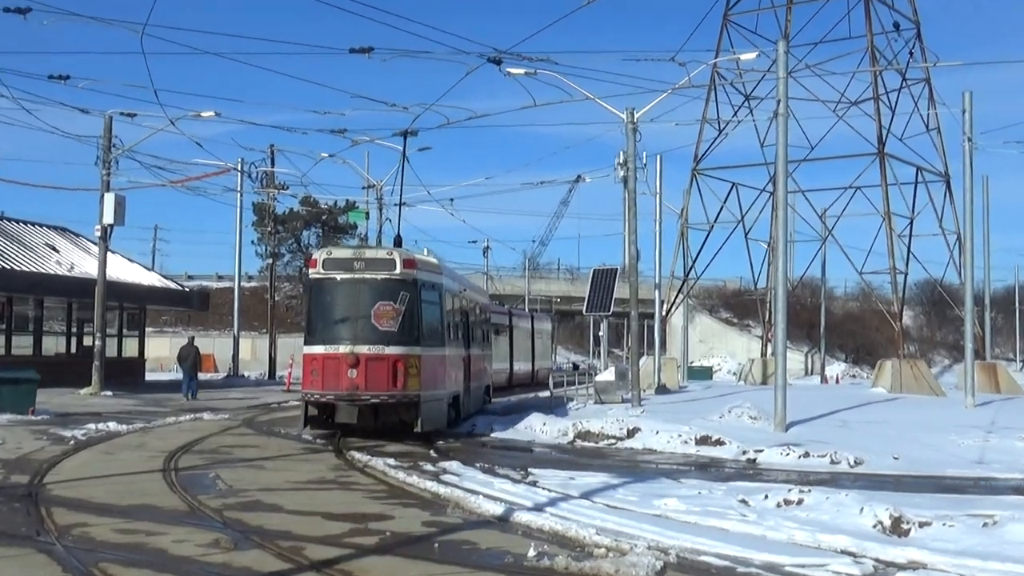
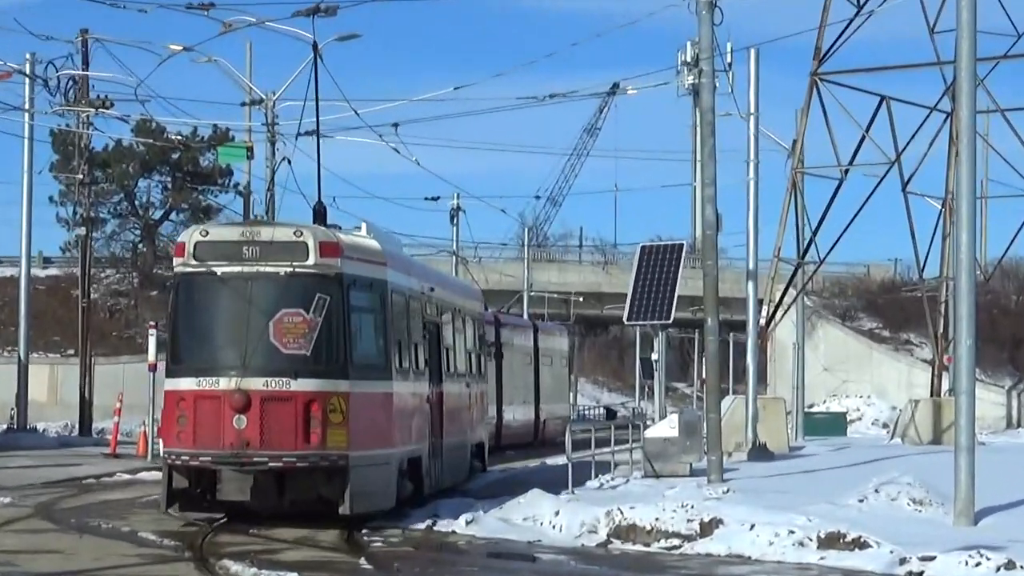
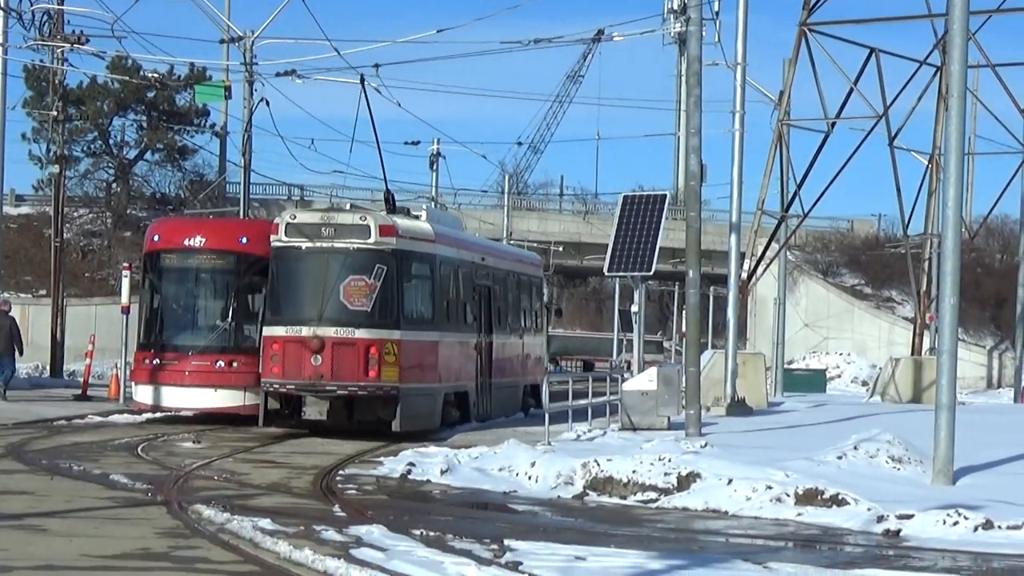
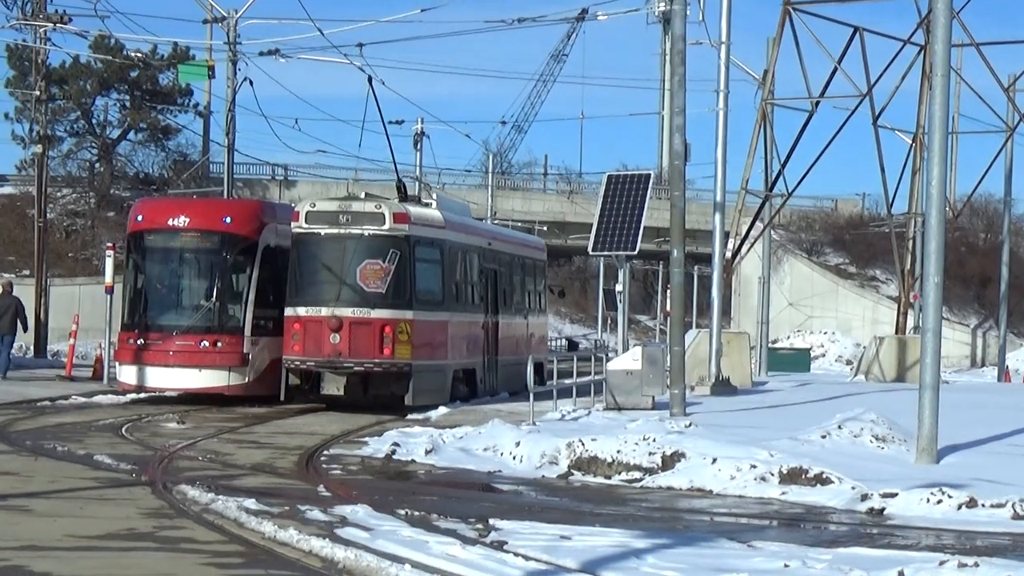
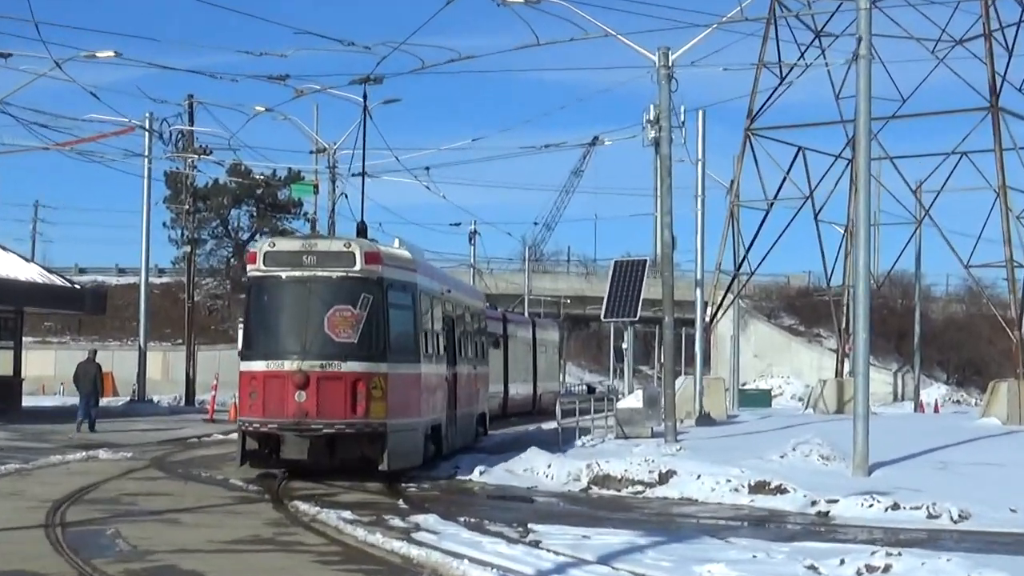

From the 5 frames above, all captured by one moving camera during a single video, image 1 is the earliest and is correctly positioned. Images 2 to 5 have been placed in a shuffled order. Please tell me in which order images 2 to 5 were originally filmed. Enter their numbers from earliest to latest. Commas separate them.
5, 2, 3, 4
